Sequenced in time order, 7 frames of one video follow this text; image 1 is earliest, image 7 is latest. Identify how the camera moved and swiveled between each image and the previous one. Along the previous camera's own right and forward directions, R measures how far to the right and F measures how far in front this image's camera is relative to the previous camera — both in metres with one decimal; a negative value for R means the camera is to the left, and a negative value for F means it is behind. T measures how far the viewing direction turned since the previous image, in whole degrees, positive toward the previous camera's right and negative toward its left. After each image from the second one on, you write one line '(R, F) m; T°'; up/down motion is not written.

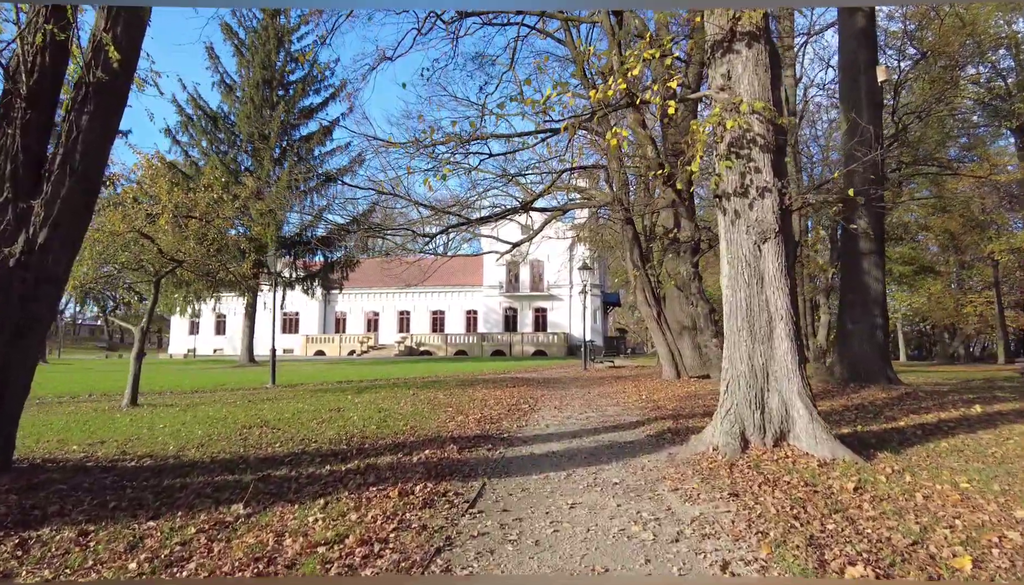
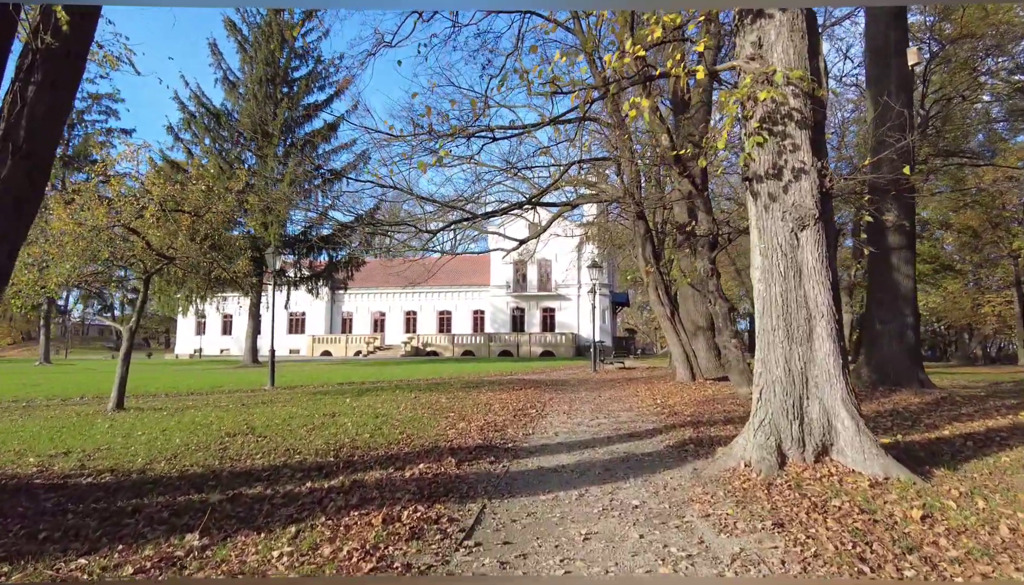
(0.0, +0.6) m; -1°
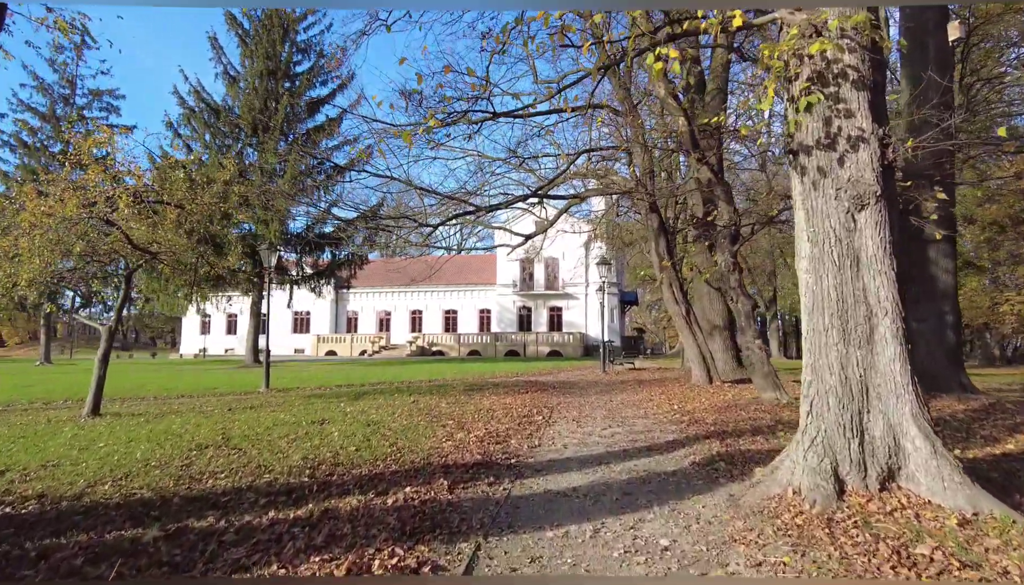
(0.0, +0.8) m; -1°
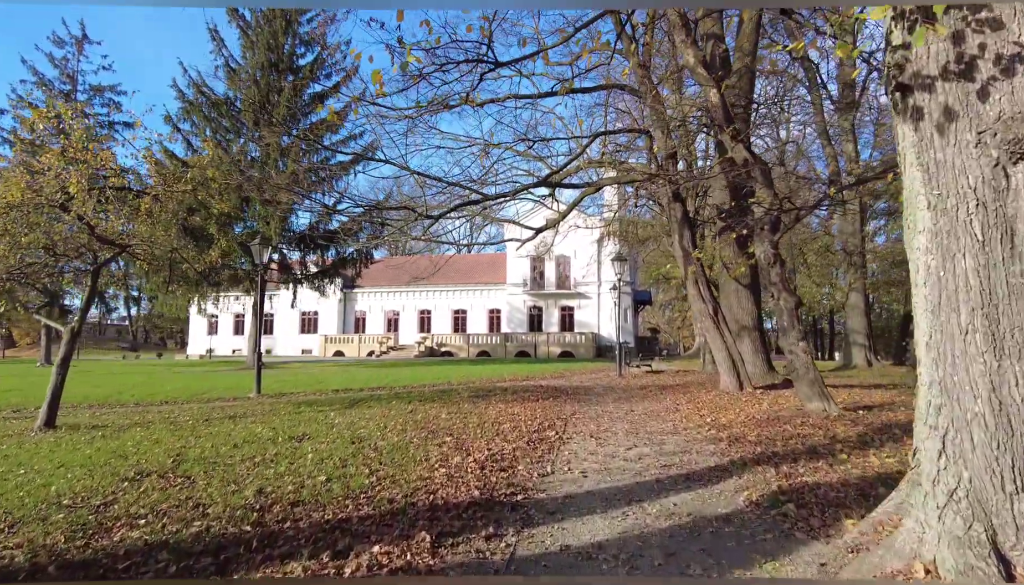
(0.0, +1.2) m; -1°
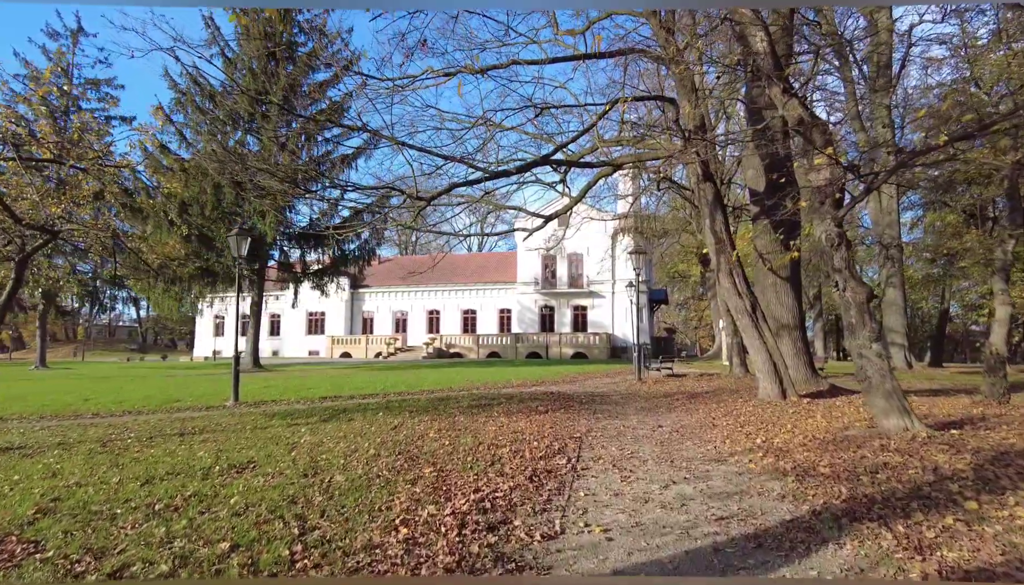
(+0.1, +1.7) m; -1°
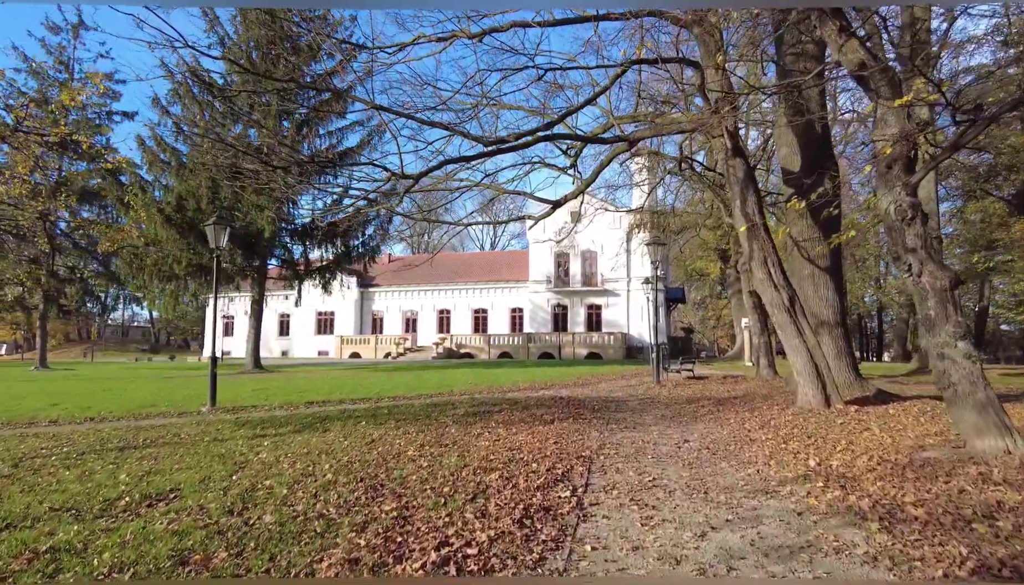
(+0.2, +1.4) m; -1°
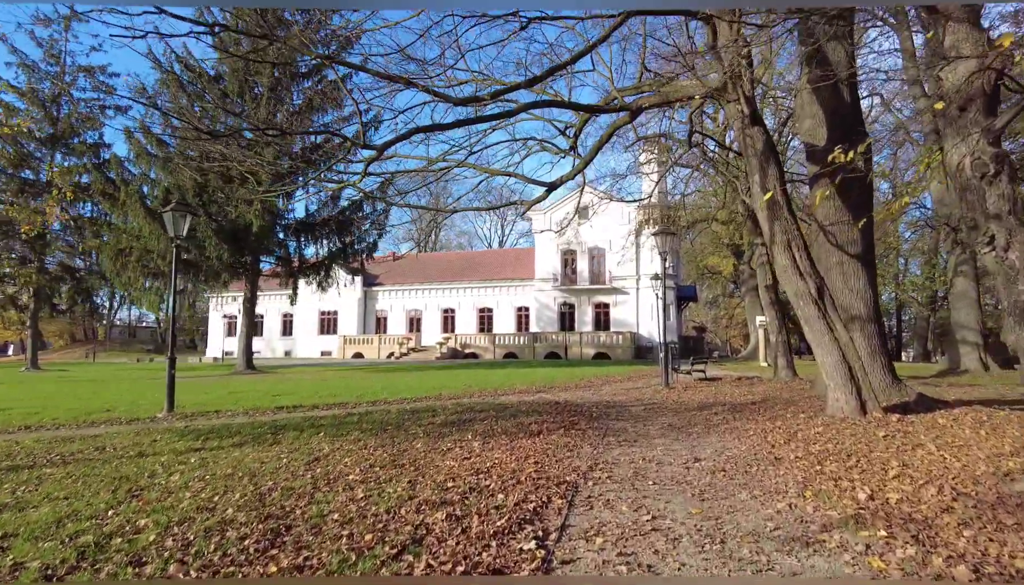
(+0.4, +1.3) m; -1°
